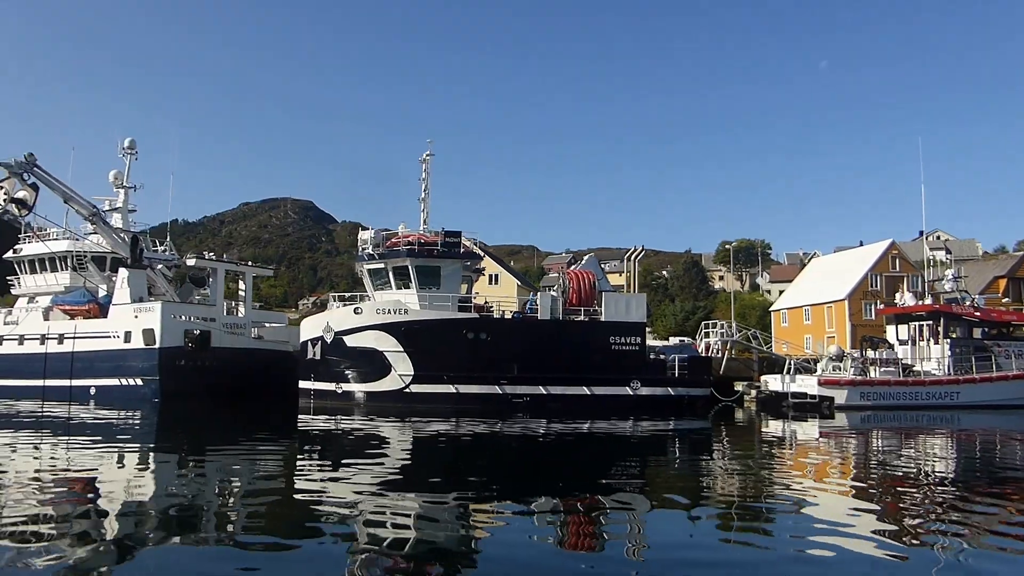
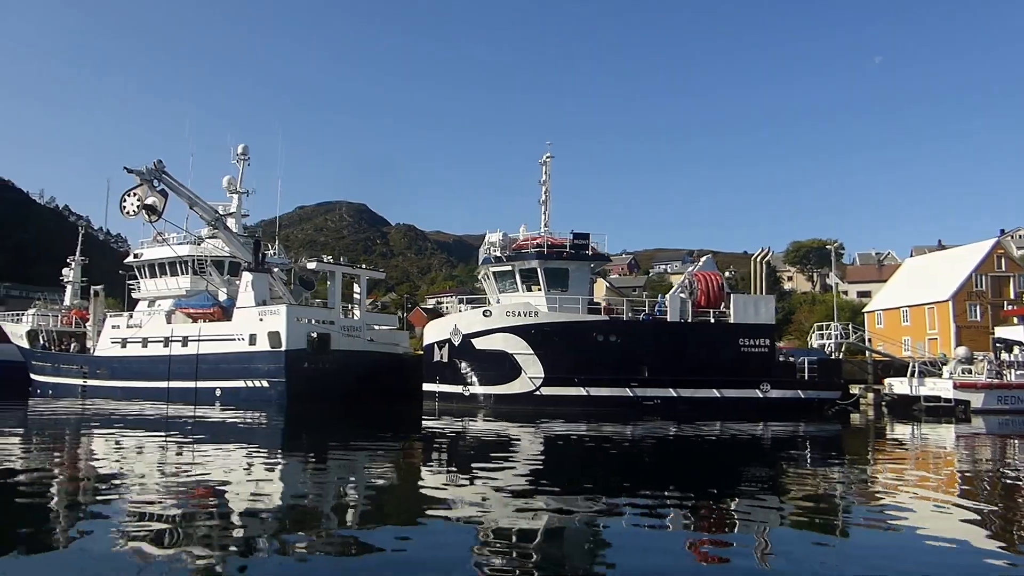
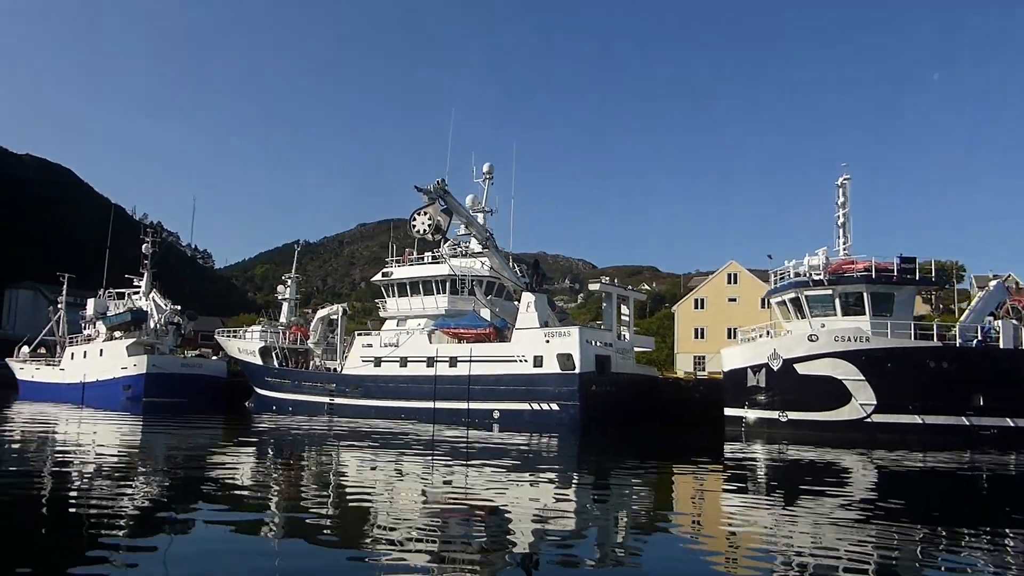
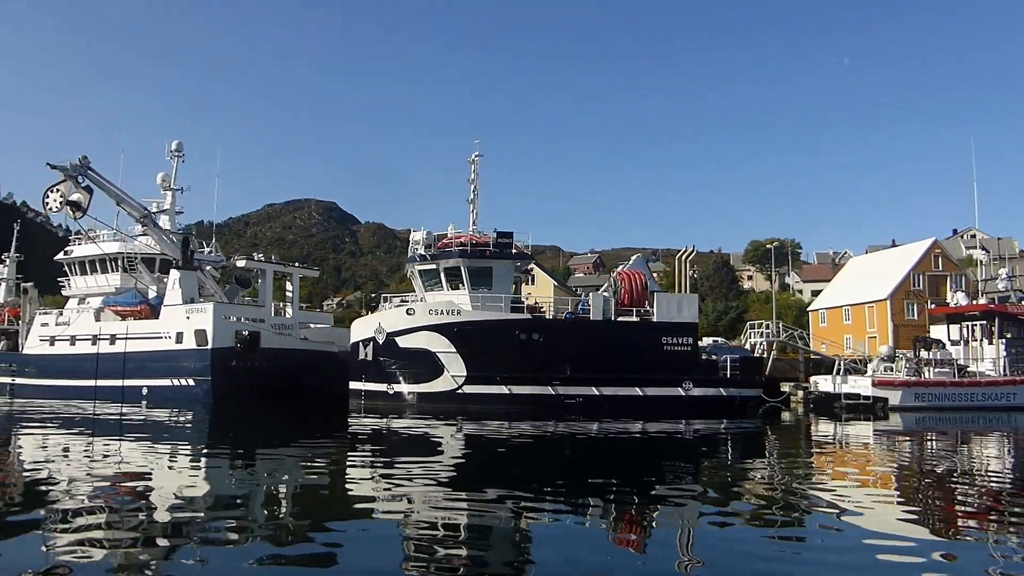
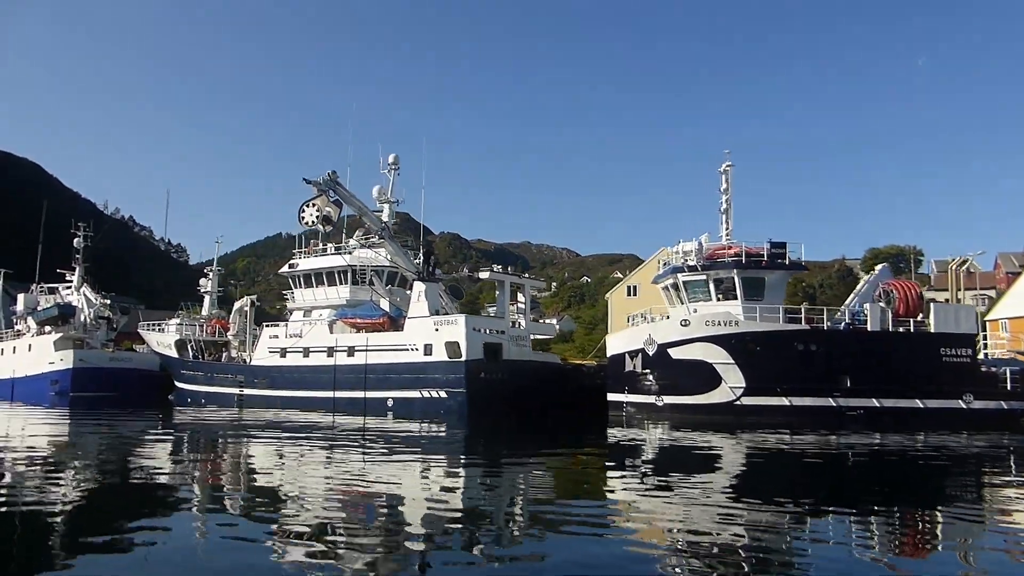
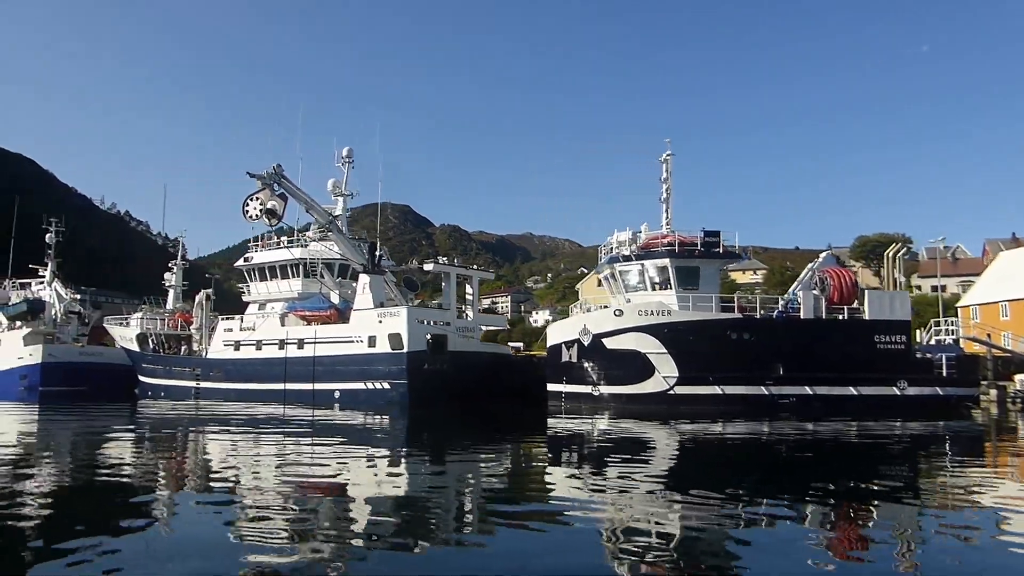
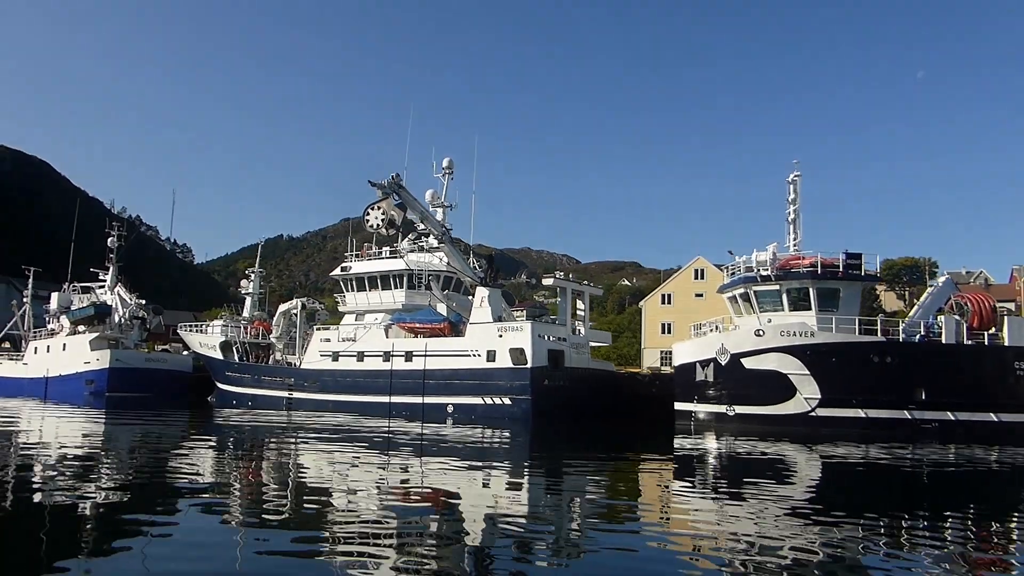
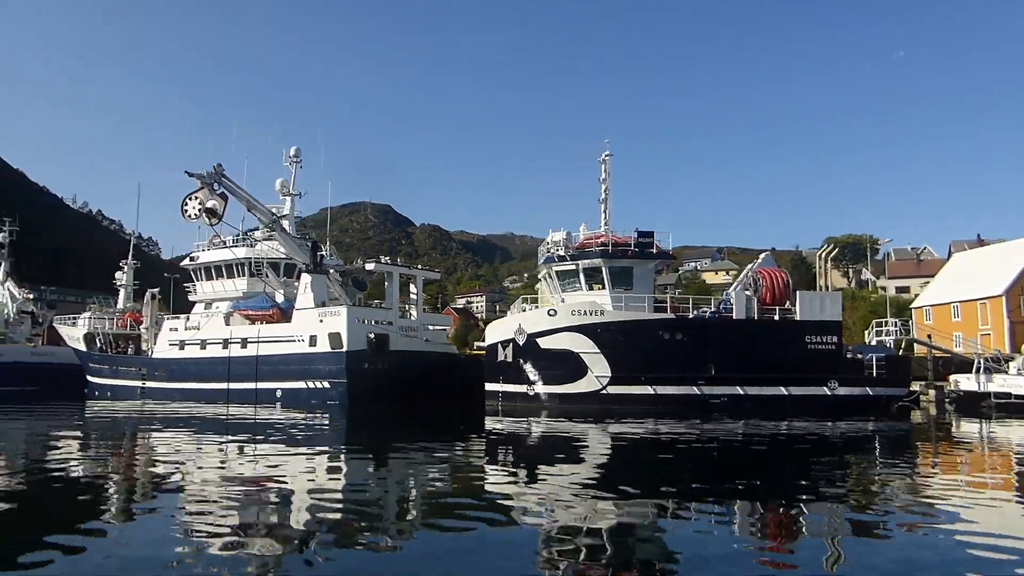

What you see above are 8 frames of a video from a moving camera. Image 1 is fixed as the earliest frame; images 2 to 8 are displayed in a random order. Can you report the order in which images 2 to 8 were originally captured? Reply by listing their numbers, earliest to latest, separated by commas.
4, 2, 8, 6, 5, 7, 3
